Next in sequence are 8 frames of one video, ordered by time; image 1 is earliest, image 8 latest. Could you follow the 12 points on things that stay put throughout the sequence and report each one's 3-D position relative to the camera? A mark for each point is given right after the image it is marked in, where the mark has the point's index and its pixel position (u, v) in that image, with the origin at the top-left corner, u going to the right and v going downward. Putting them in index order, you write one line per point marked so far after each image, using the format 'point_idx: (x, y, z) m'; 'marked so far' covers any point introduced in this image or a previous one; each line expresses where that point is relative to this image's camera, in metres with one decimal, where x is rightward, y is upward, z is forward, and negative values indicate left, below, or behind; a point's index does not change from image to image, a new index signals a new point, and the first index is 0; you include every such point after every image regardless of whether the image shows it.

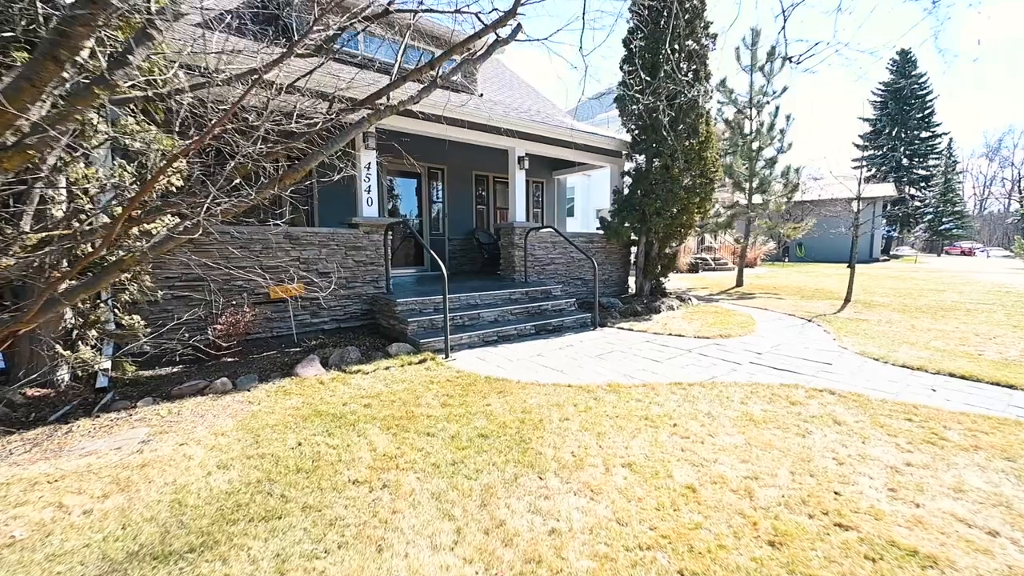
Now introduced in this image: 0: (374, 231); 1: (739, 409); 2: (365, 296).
0: (-2.1, +0.8, +6.1) m
1: (+1.9, -1.0, +3.3) m
2: (-2.2, -0.1, +6.0) m
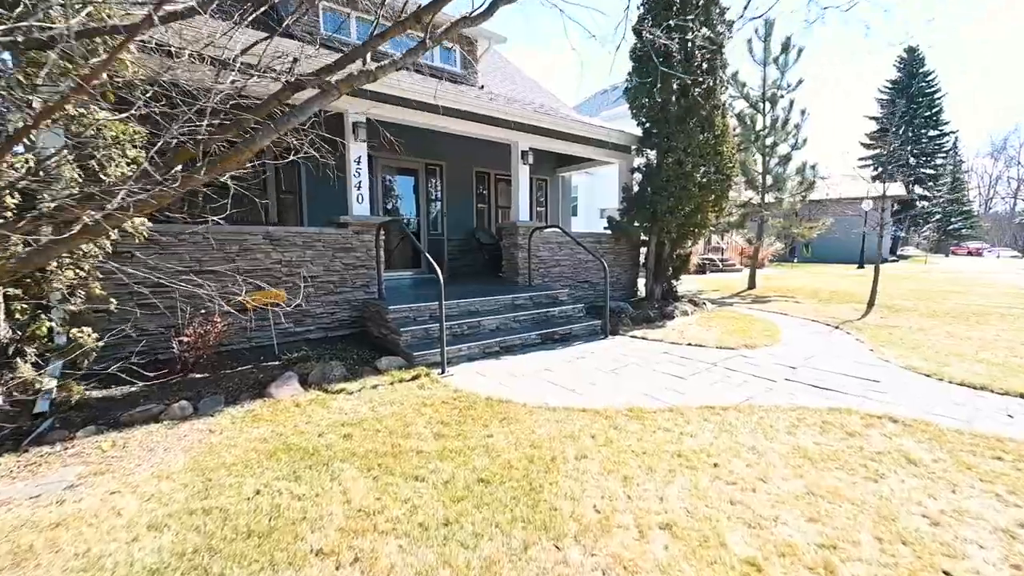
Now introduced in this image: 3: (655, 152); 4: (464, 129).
0: (-2.1, +0.8, +5.6) m
1: (+1.9, -1.1, +2.8) m
2: (-2.2, -0.2, +5.5) m
3: (+2.9, +2.7, +8.1) m
4: (-0.8, +2.6, +6.7) m
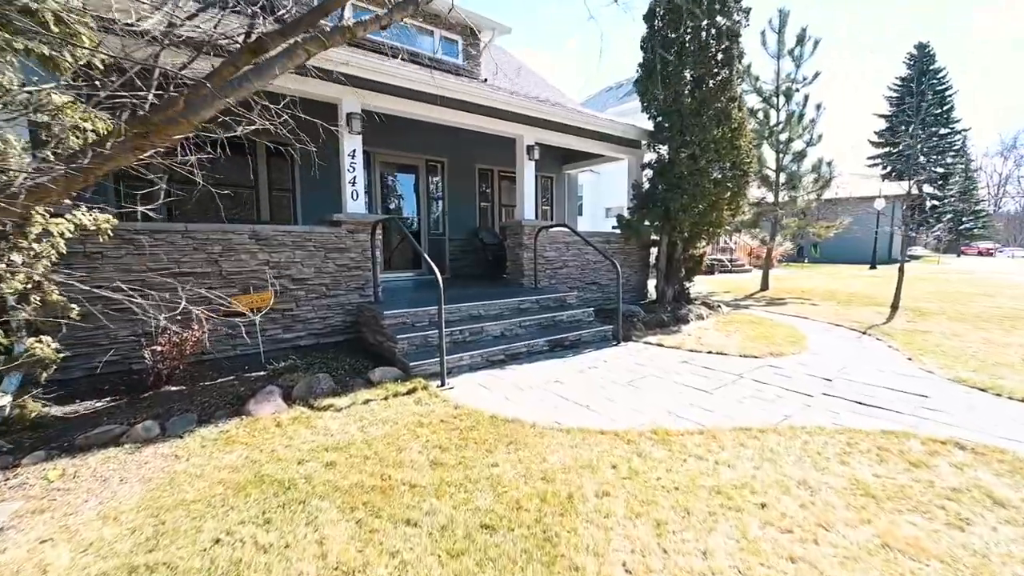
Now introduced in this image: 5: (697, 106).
0: (-2.0, +0.7, +5.2) m
1: (+2.0, -1.1, +2.4) m
2: (-2.1, -0.2, +5.1) m
3: (+3.0, +2.7, +7.7) m
4: (-0.7, +2.6, +6.3) m
5: (+3.4, +3.3, +7.4) m
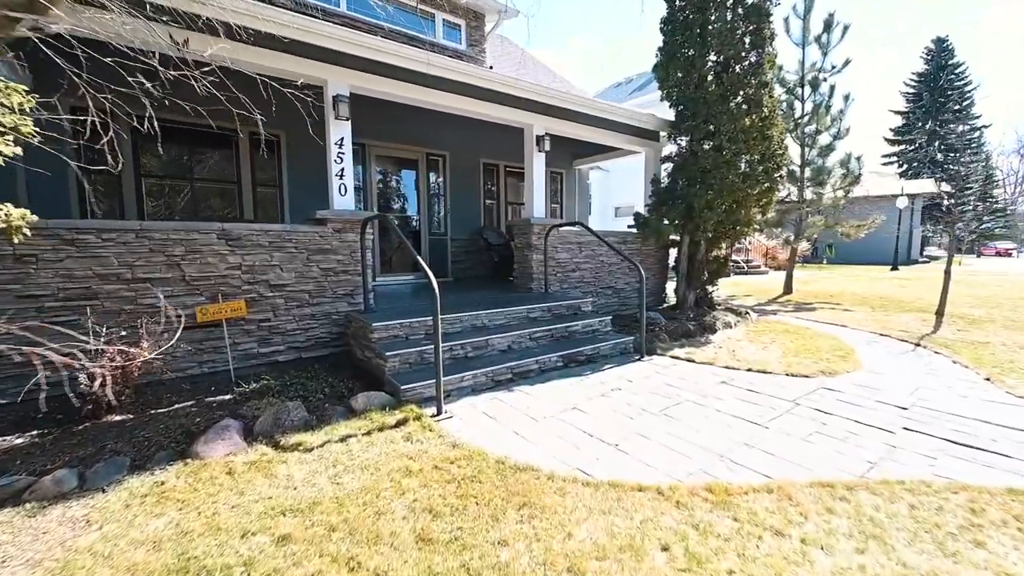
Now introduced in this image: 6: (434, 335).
0: (-1.9, +0.6, +4.6) m
1: (+2.0, -1.2, +1.7) m
2: (-2.0, -0.3, +4.5) m
3: (+3.1, +2.6, +7.1) m
4: (-0.6, +2.5, +5.7) m
5: (+3.5, +3.3, +6.7) m
6: (-0.7, -0.4, +3.4) m
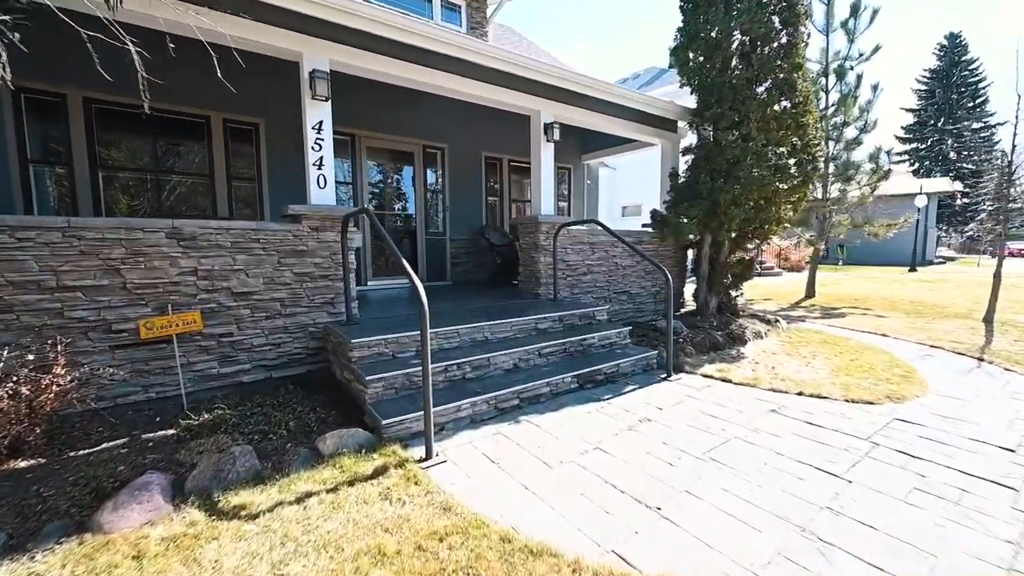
0: (-1.8, +0.6, +3.9) m
1: (+2.1, -1.3, +1.0) m
2: (-1.9, -0.4, +3.9) m
3: (+3.2, +2.5, +6.4) m
4: (-0.6, +2.4, +5.0) m
5: (+3.6, +3.2, +6.0) m
6: (-0.6, -0.5, +2.7) m
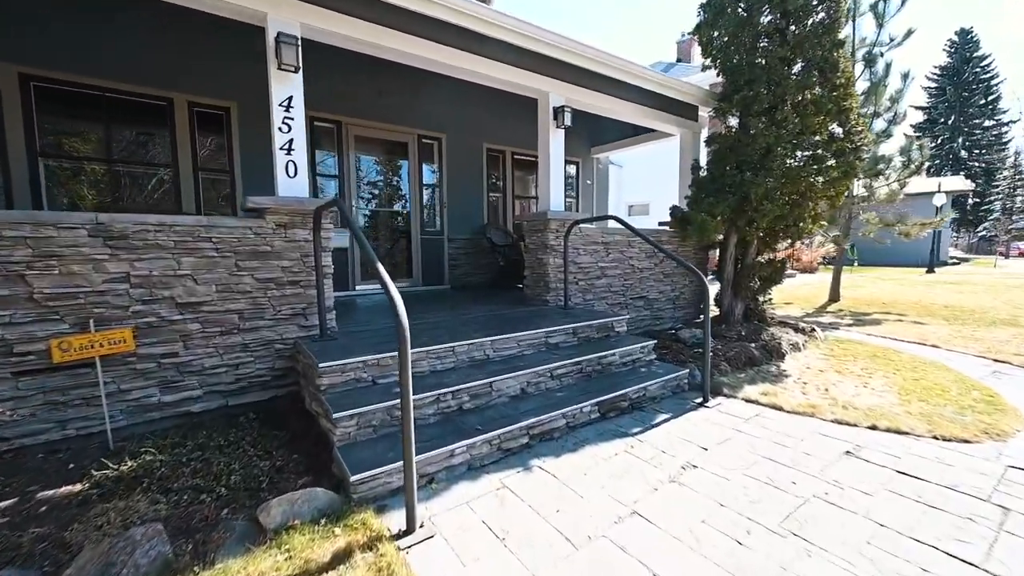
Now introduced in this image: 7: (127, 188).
0: (-1.8, +0.5, +3.3) m
1: (+2.1, -1.3, +0.4) m
2: (-1.9, -0.5, +3.2) m
3: (+3.2, +2.4, +5.7) m
4: (-0.5, +2.4, +4.4) m
5: (+3.7, +3.1, +5.4) m
6: (-0.6, -0.5, +2.1) m
7: (-4.3, +1.1, +4.5) m
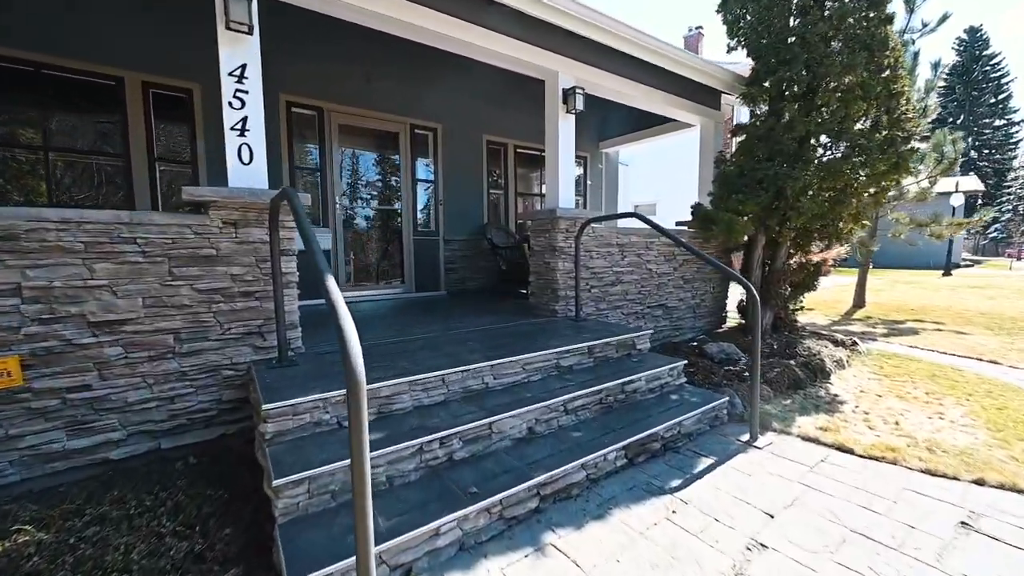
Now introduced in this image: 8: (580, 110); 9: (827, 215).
0: (-1.7, +0.4, +2.7) m
1: (+2.1, -1.4, -0.3) m
2: (-1.8, -0.5, +2.6) m
3: (+3.3, +2.4, +5.1) m
4: (-0.5, +2.3, +3.7) m
5: (+3.7, +3.0, +4.7) m
6: (-0.5, -0.6, +1.4) m
7: (-4.3, +1.0, +3.9) m
8: (+0.7, +1.9, +4.3) m
9: (+3.9, +0.9, +5.0) m
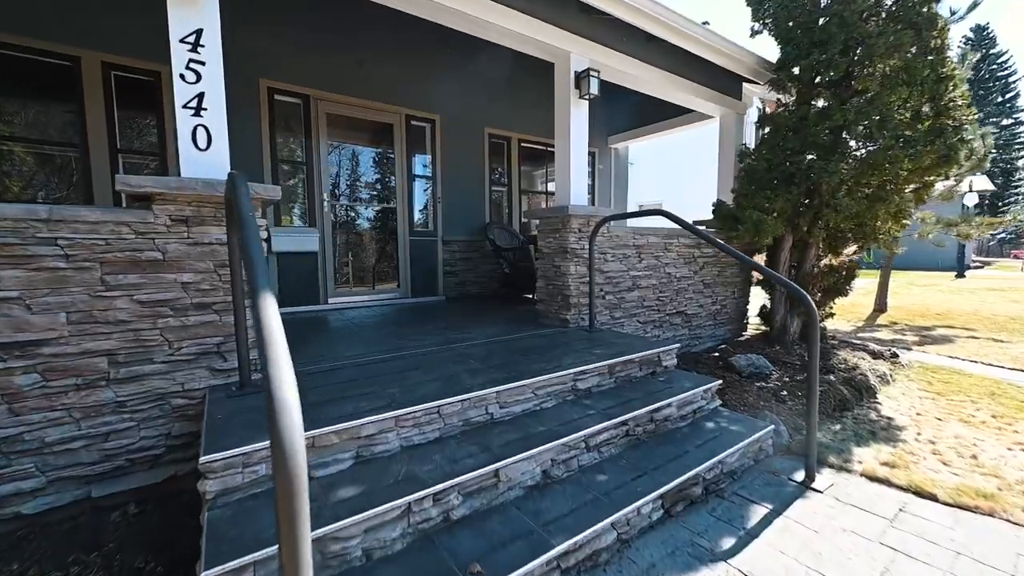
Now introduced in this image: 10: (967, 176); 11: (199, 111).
0: (-1.7, +0.4, +2.2) m
1: (+2.2, -1.5, -0.7) m
2: (-1.8, -0.6, +2.2) m
3: (+3.3, +2.3, +4.6) m
4: (-0.4, +2.2, +3.3) m
5: (+3.8, +3.0, +4.3) m
6: (-0.5, -0.7, +1.0) m
7: (-4.2, +1.0, +3.4) m
8: (+0.8, +1.9, +3.9) m
9: (+3.9, +0.8, +4.5) m
10: (+9.0, +2.2, +8.0) m
11: (-1.8, +1.0, +2.3) m
